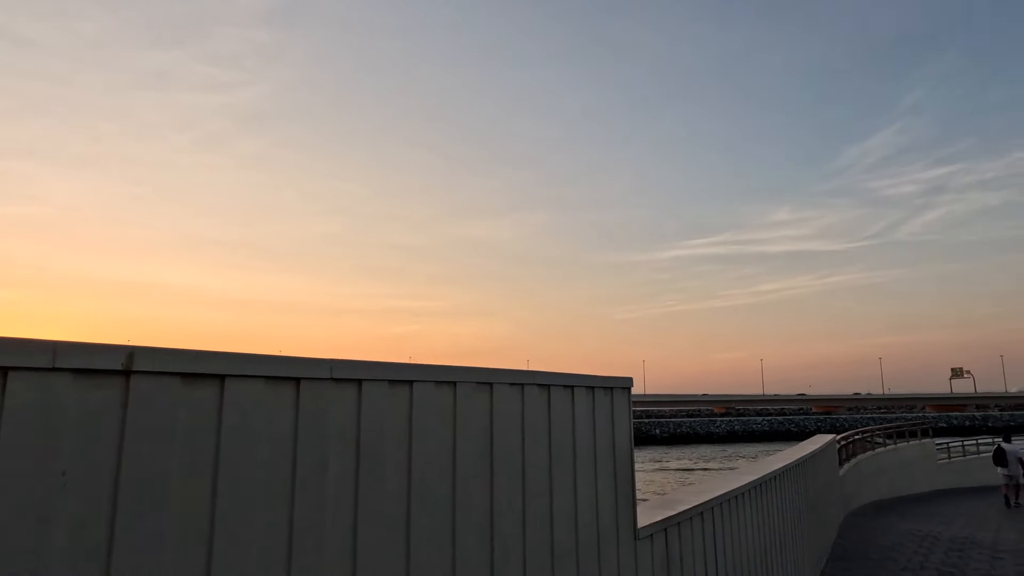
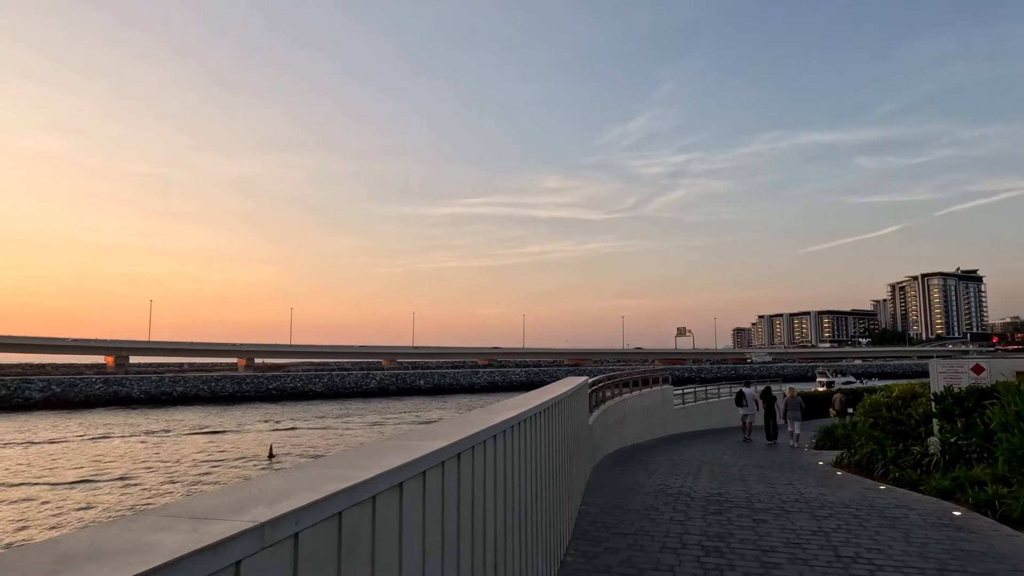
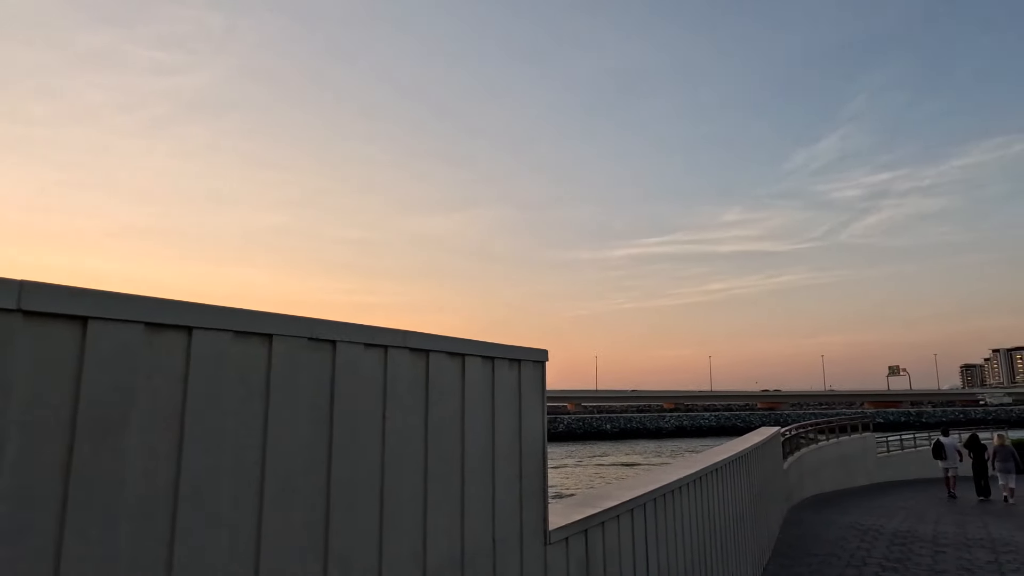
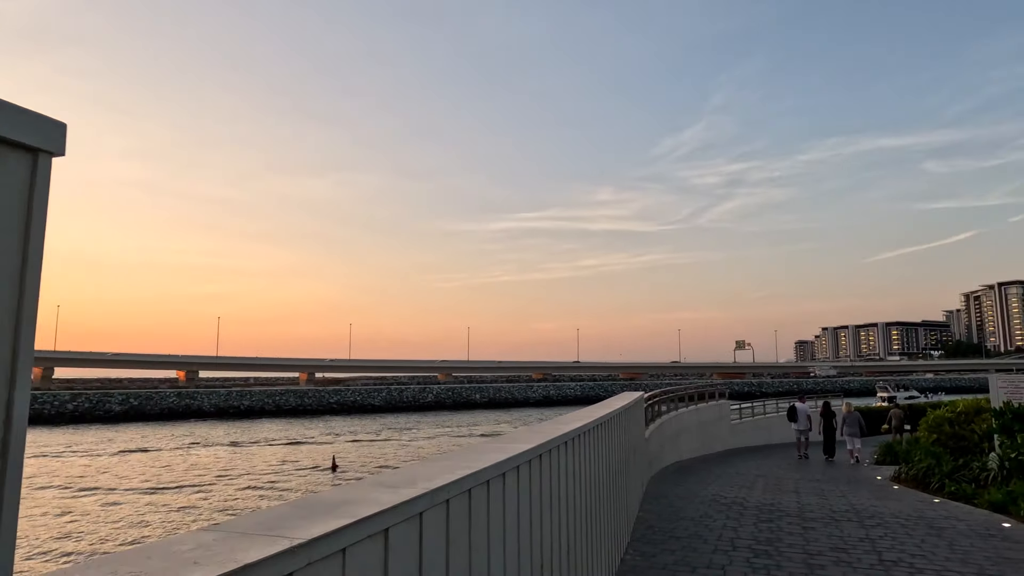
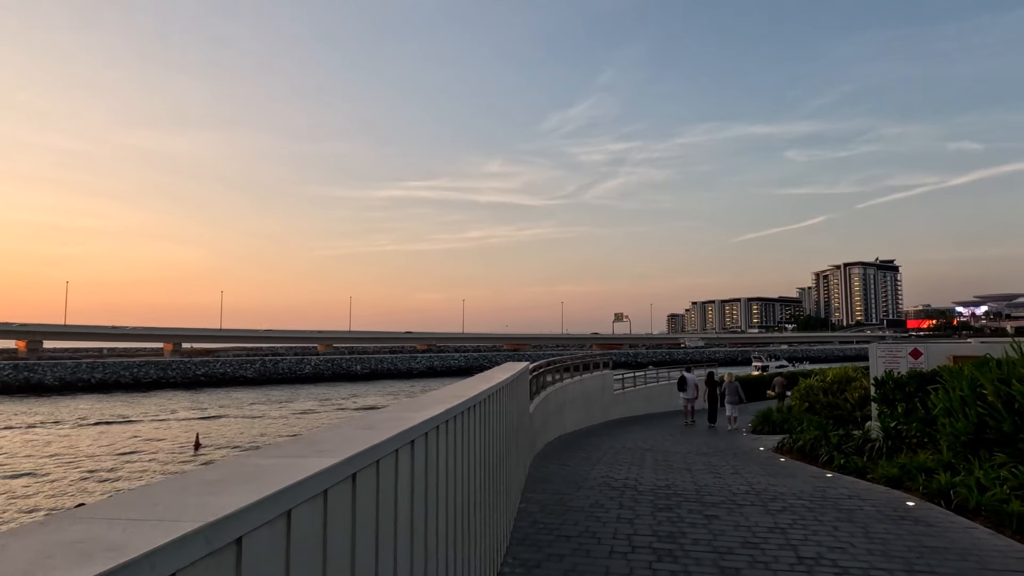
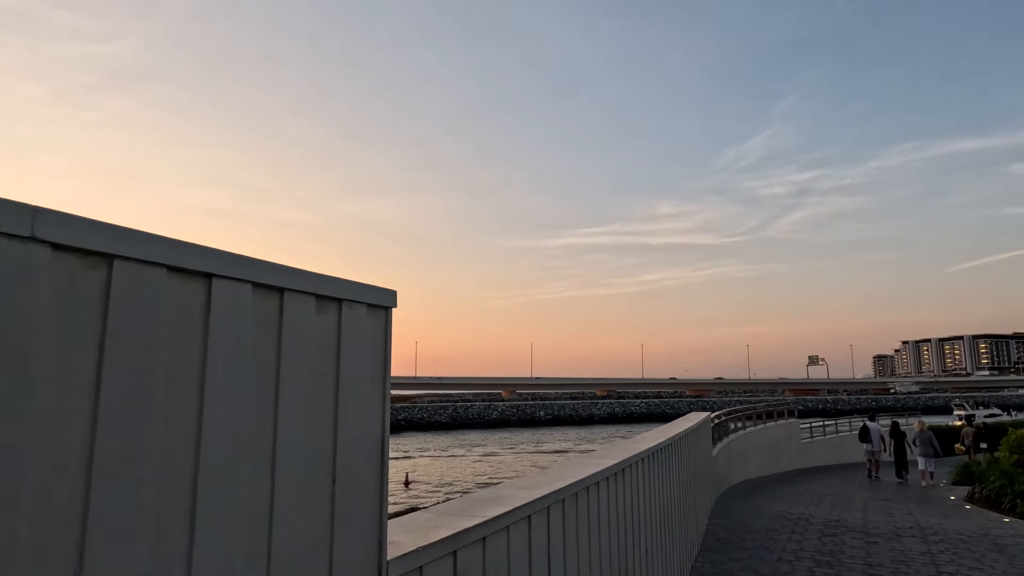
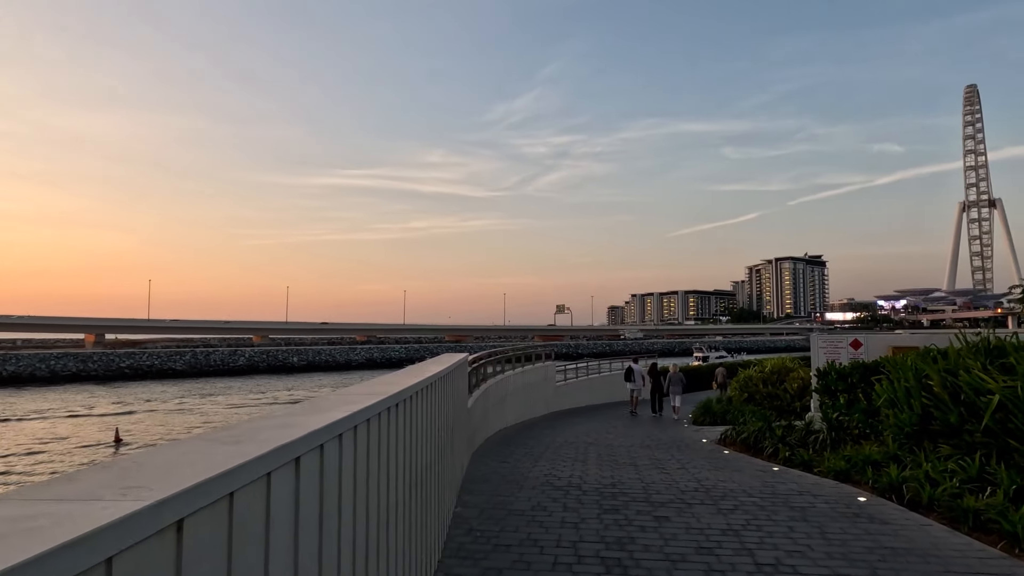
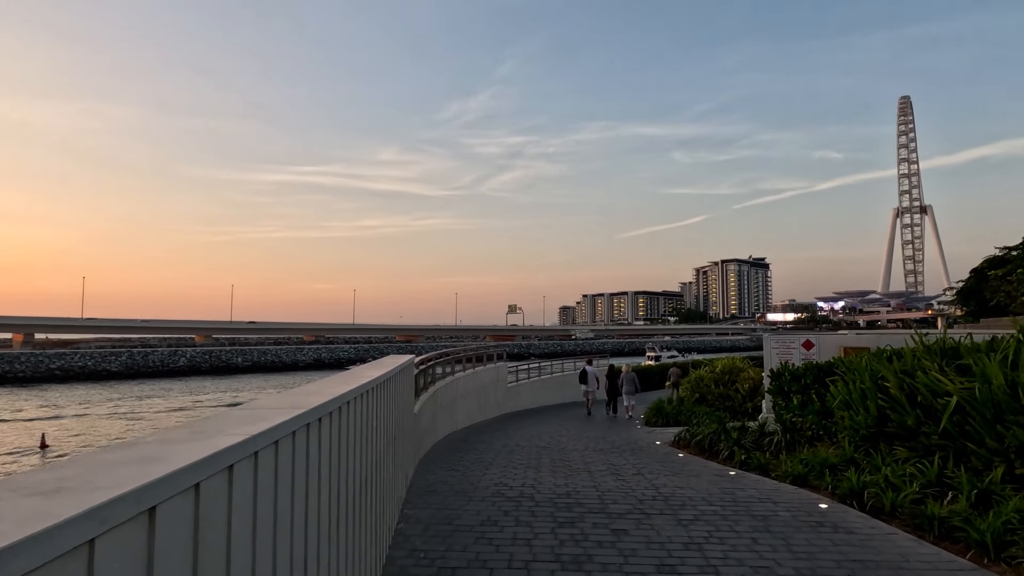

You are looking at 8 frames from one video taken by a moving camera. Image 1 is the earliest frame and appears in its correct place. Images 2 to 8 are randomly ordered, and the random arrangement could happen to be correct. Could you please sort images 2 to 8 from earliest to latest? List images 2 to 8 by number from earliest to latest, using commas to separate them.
3, 6, 4, 2, 5, 7, 8
